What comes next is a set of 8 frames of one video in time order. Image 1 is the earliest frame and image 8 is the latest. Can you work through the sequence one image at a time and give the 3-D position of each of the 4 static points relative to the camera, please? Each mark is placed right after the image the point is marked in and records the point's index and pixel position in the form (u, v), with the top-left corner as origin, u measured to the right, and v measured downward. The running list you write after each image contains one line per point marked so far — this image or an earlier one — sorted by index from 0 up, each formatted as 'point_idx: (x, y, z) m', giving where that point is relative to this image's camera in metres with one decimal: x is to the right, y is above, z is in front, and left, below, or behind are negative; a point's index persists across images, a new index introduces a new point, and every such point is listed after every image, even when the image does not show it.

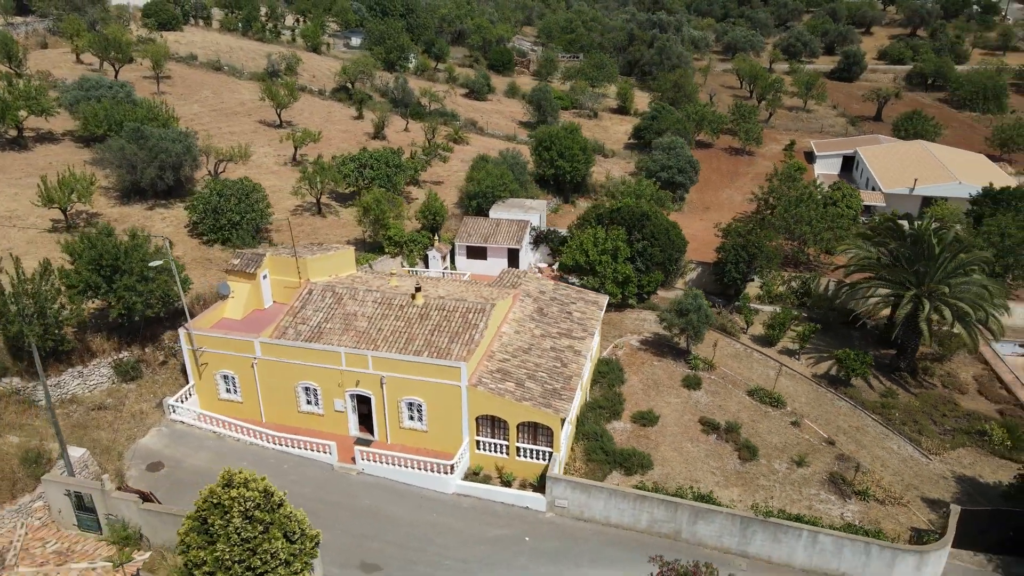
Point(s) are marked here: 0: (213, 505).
0: (-6.2, -4.7, +15.7) m
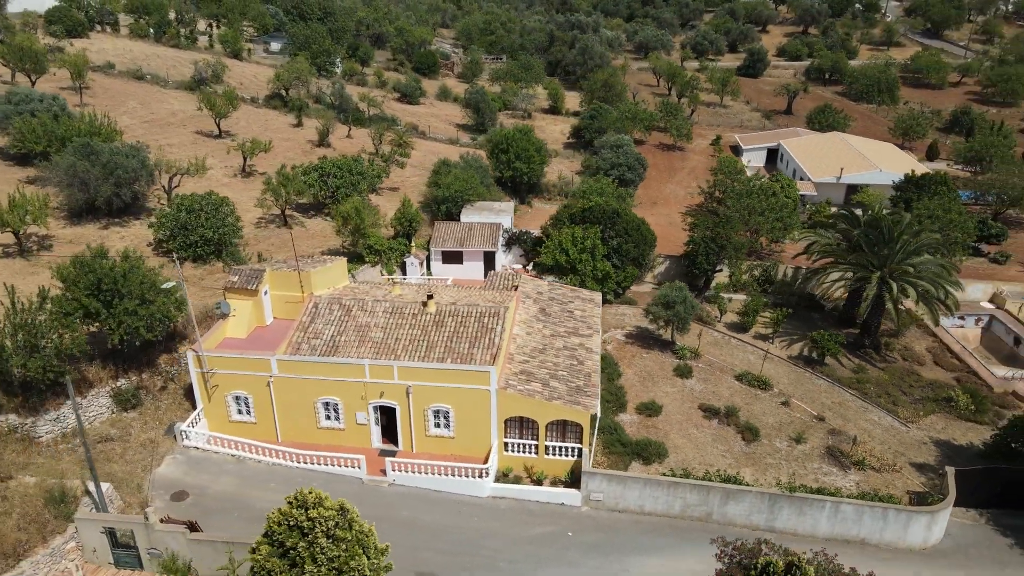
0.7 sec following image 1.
0: (-4.5, -5.0, +15.4) m
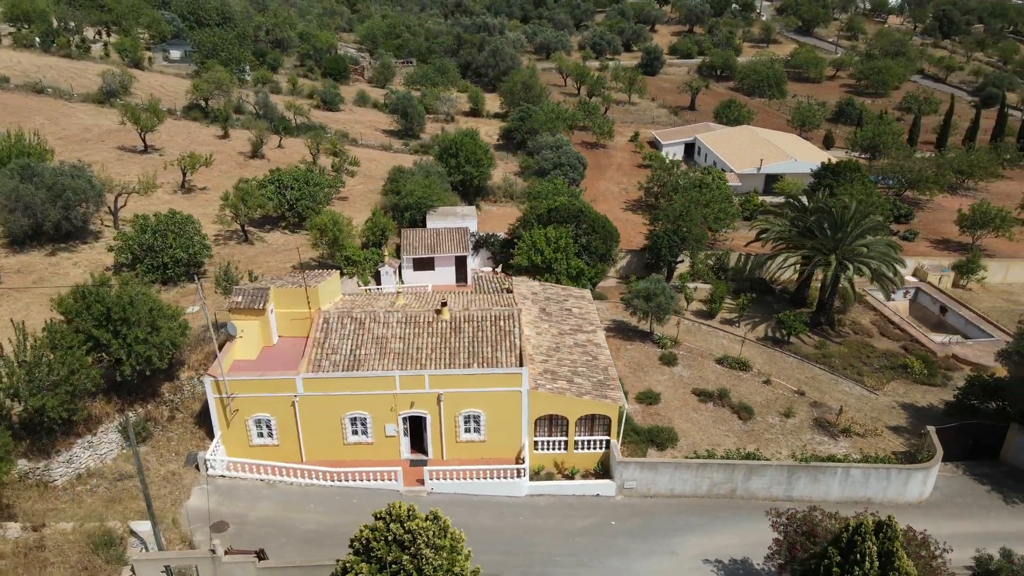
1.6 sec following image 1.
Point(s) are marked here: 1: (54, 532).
0: (-2.5, -5.3, +15.4) m
1: (-10.9, -5.8, +17.7) m
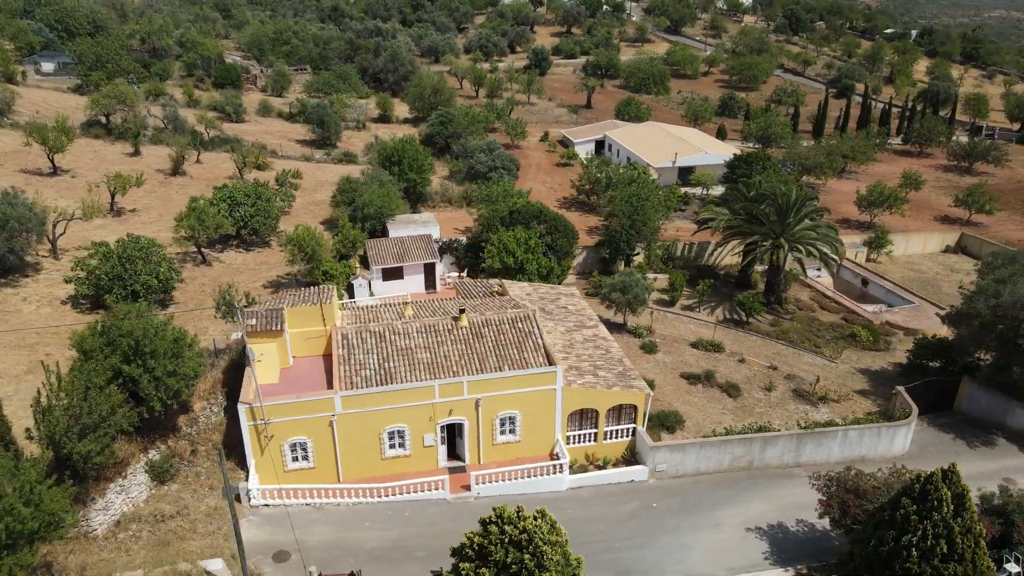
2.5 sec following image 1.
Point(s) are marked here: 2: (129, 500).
0: (-0.1, -5.5, +15.7) m
1: (-8.7, -6.6, +16.6) m
2: (-10.2, -5.6, +19.7) m
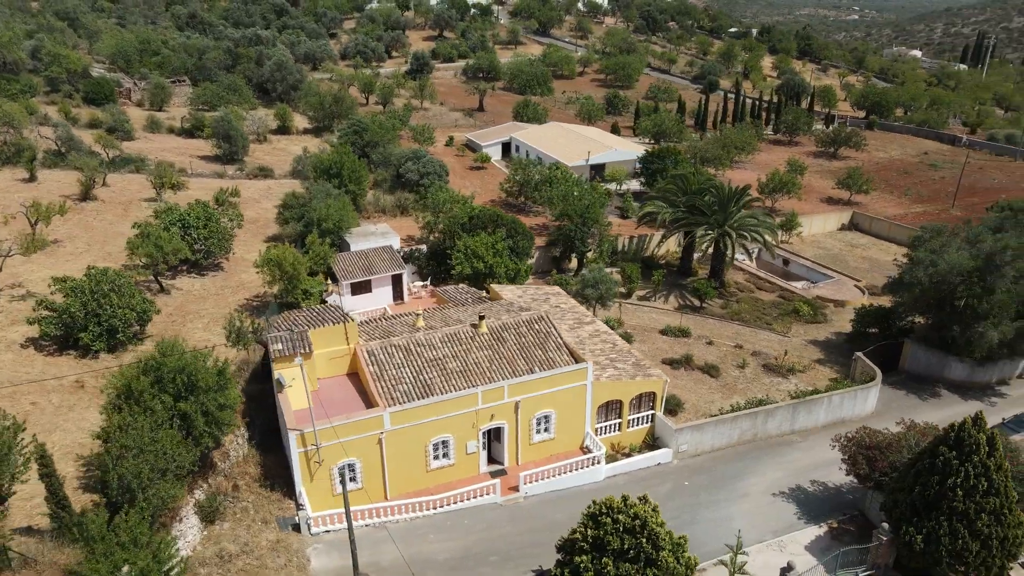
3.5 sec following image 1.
0: (+2.5, -5.5, +16.5) m
1: (-6.1, -7.3, +15.9) m
2: (-8.1, -6.5, +18.7) m
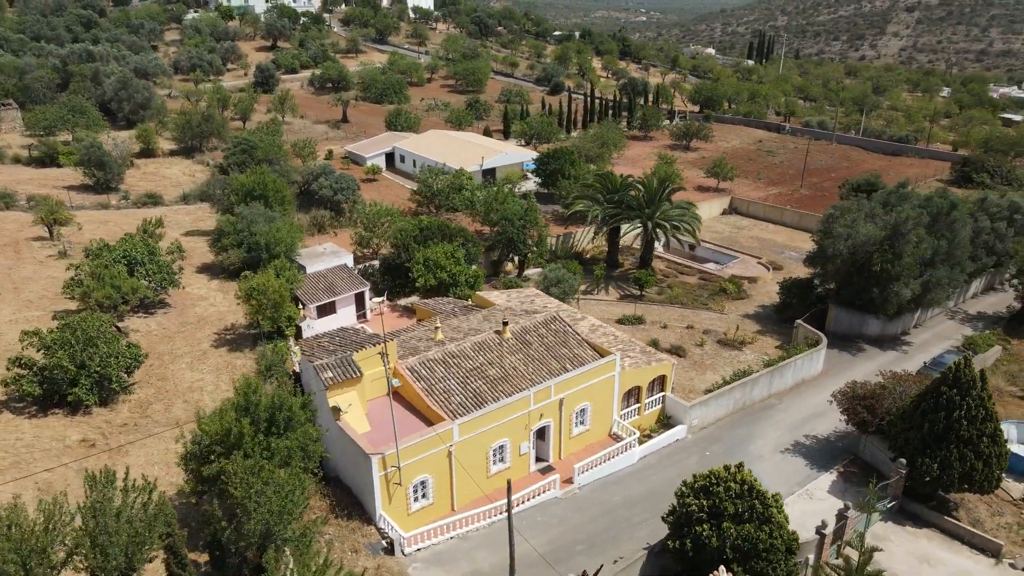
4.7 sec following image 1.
0: (+5.5, -5.2, +18.3) m
1: (-2.5, -7.8, +15.8) m
2: (-5.2, -7.2, +18.1) m
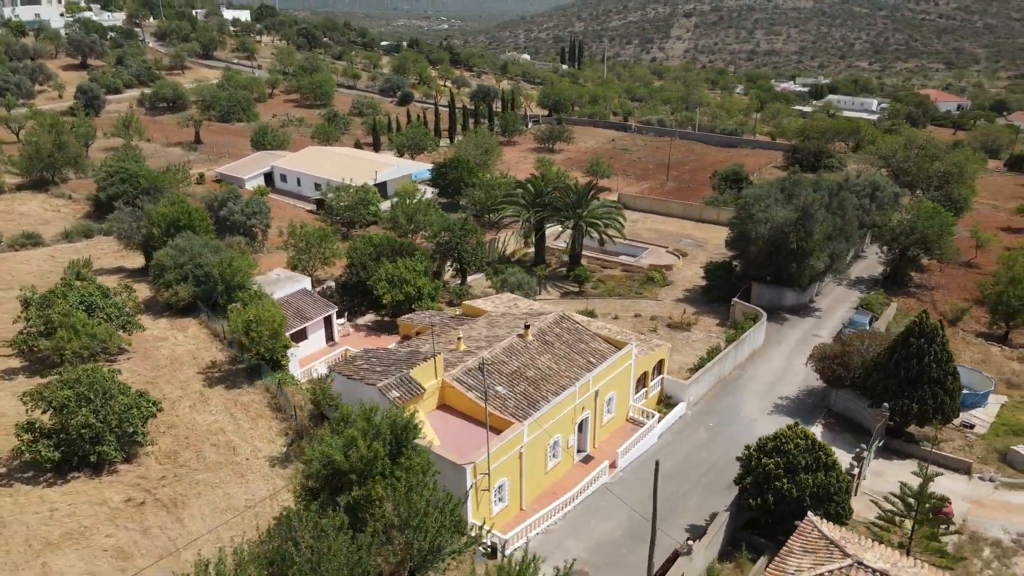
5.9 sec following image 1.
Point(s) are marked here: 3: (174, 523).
0: (+8.2, -4.7, +20.8) m
1: (+1.3, -8.0, +16.6) m
2: (-1.9, -7.7, +18.2) m
3: (-9.0, -6.3, +19.8) m
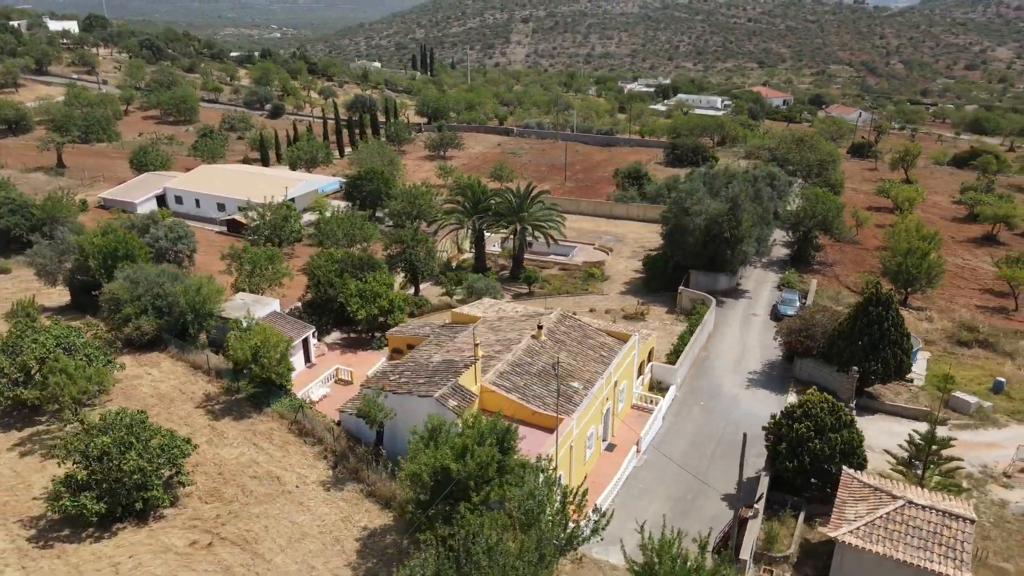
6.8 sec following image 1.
0: (+9.9, -4.0, +23.3) m
1: (+4.2, -7.8, +17.8) m
2: (+0.8, -7.8, +18.8) m
3: (-6.6, -7.0, +19.1) m
